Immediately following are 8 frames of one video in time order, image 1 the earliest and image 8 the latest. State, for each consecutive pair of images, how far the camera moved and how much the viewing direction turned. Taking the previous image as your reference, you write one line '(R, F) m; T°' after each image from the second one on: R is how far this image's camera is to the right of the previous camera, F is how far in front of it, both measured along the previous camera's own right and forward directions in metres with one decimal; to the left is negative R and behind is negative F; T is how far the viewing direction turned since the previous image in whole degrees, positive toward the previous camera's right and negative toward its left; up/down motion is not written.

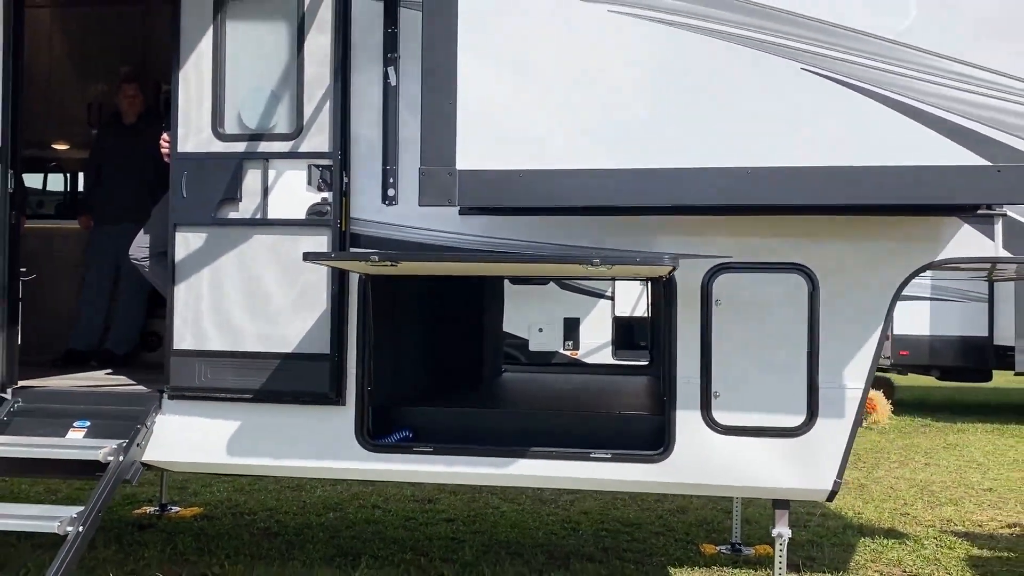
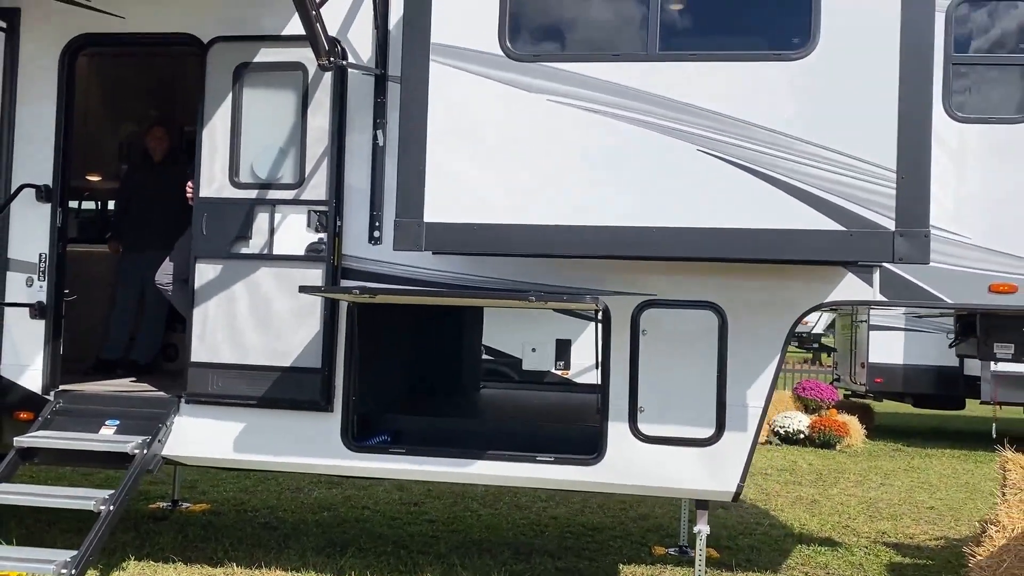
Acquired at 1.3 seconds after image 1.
(+0.2, -0.6) m; -1°
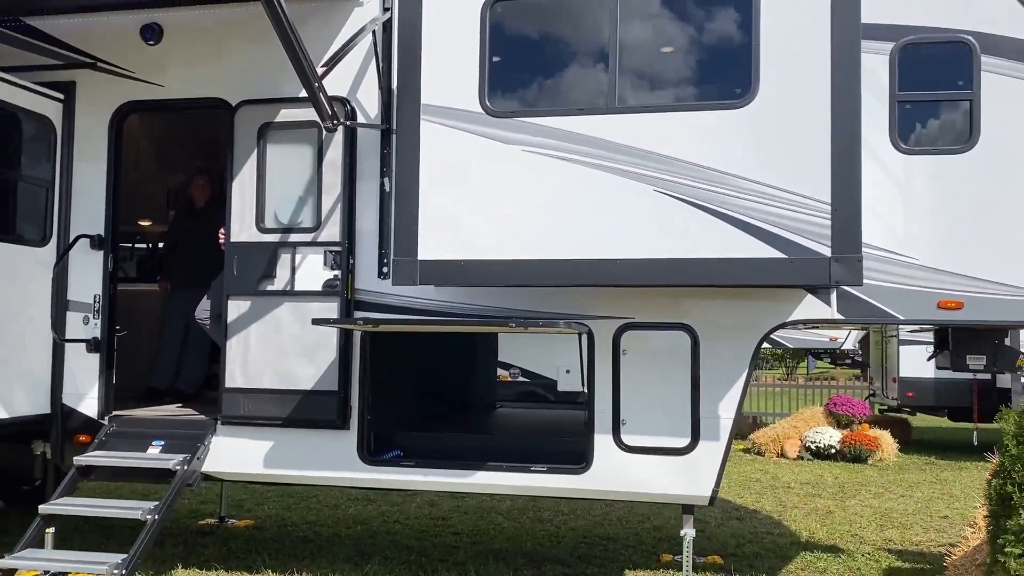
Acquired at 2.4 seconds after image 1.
(+0.3, -0.4) m; -3°
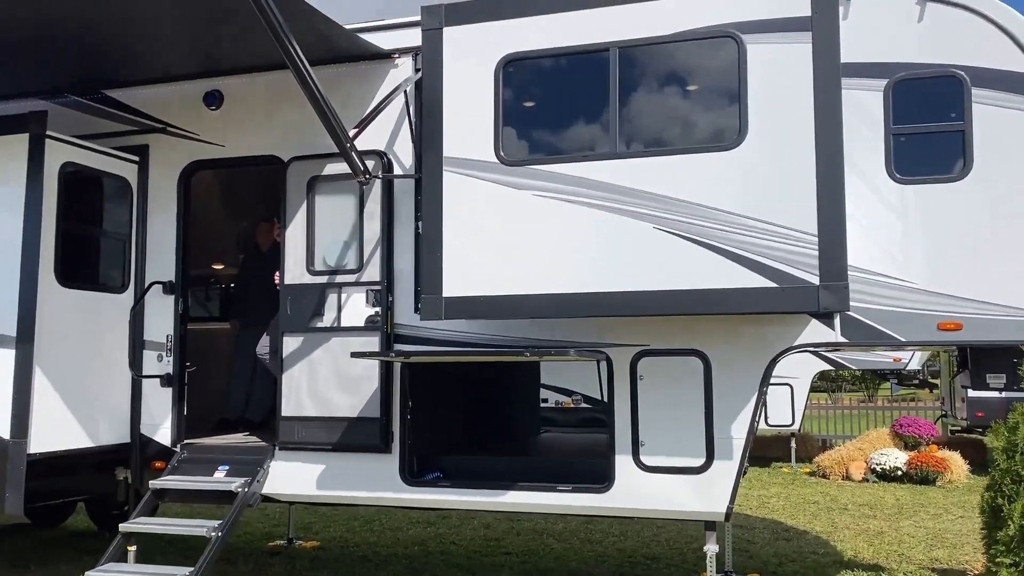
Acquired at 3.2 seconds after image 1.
(+0.3, -0.3) m; -5°
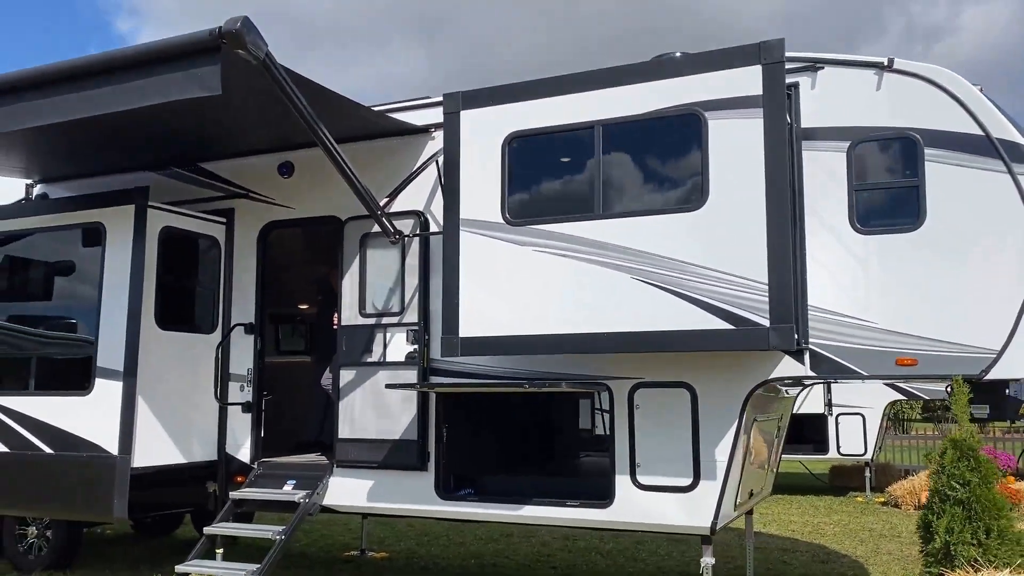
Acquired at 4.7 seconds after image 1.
(+0.5, -0.6) m; -7°
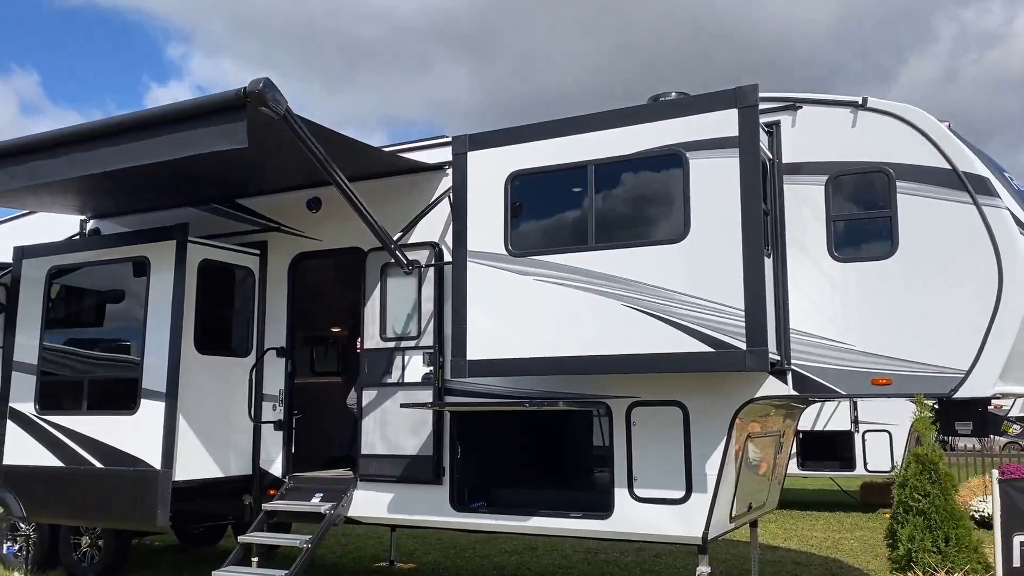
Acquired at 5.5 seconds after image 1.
(+0.2, -0.4) m; -3°
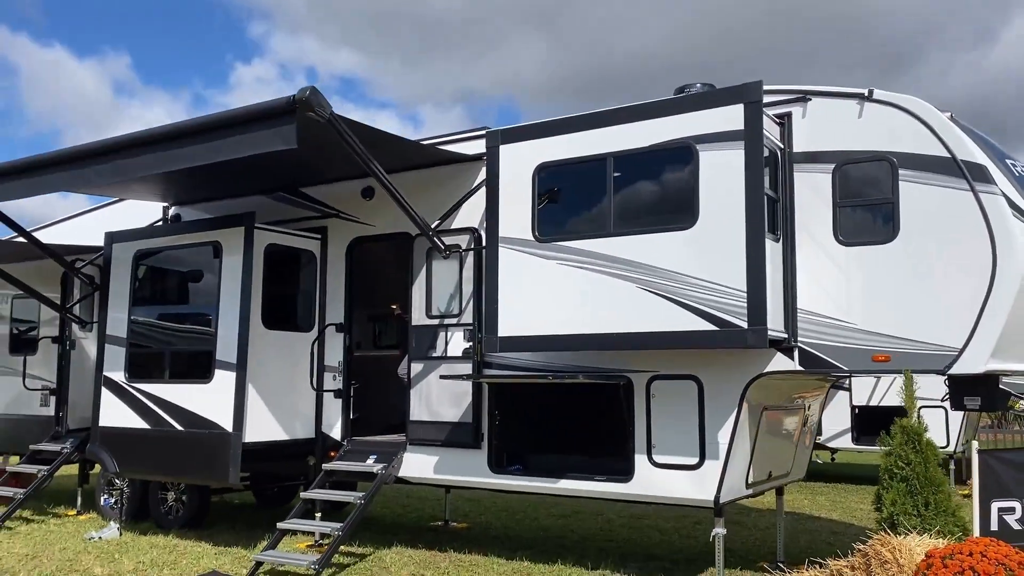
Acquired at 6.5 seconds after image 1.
(+0.3, -0.4) m; -5°
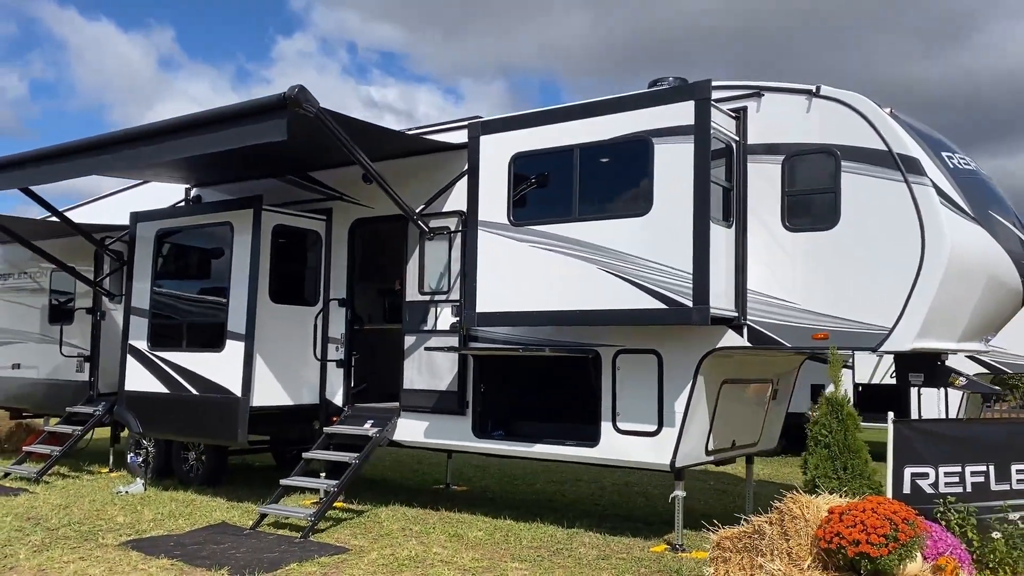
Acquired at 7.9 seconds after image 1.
(+0.4, -0.4) m; -3°
